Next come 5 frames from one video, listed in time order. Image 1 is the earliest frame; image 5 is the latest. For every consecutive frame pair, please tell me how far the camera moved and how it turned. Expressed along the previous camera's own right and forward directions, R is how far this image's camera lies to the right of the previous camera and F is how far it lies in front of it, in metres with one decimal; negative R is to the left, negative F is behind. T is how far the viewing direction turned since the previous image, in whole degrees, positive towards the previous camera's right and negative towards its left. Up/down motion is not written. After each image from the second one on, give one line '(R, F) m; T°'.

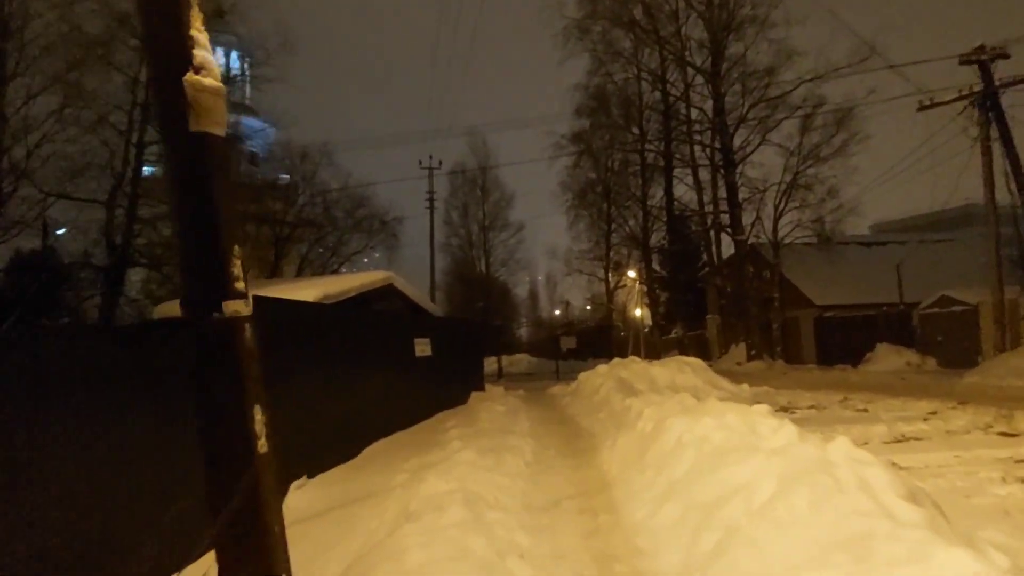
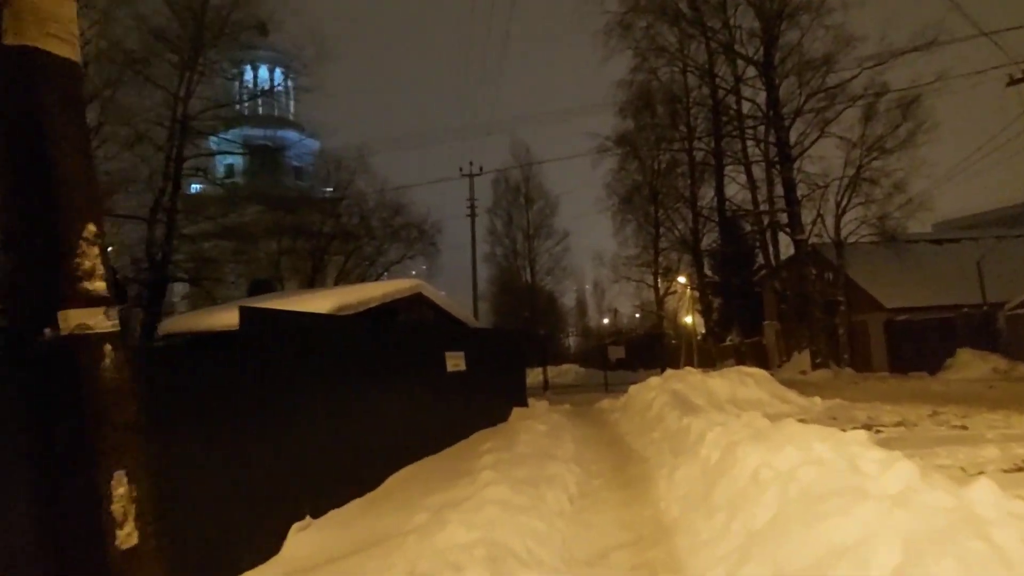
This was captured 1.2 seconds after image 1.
(+0.1, +1.7) m; -3°
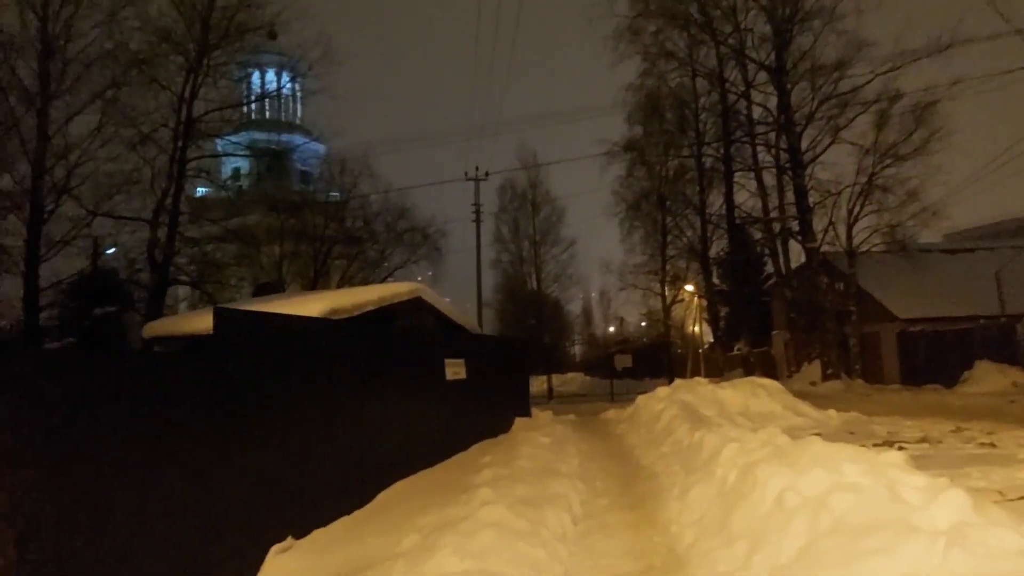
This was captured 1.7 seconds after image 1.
(0.0, +0.7) m; 0°
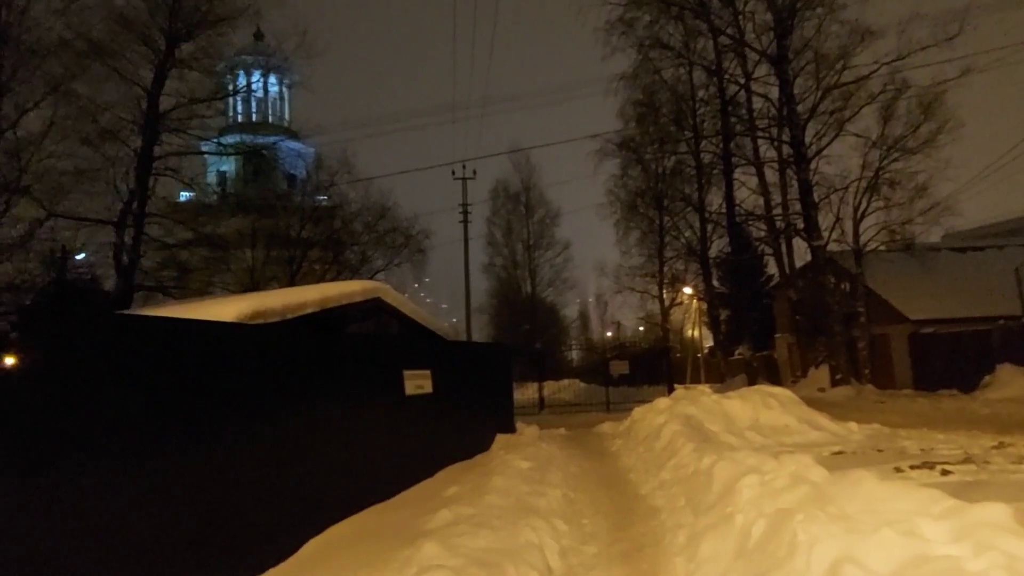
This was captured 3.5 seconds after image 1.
(+0.3, +2.1) m; 0°
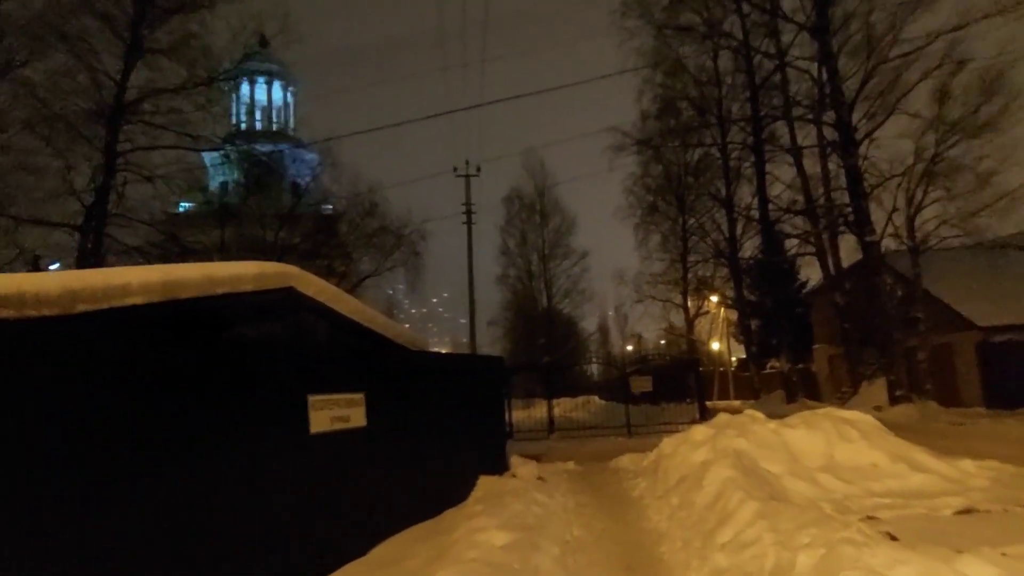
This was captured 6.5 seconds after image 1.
(+0.4, +4.3) m; -1°
